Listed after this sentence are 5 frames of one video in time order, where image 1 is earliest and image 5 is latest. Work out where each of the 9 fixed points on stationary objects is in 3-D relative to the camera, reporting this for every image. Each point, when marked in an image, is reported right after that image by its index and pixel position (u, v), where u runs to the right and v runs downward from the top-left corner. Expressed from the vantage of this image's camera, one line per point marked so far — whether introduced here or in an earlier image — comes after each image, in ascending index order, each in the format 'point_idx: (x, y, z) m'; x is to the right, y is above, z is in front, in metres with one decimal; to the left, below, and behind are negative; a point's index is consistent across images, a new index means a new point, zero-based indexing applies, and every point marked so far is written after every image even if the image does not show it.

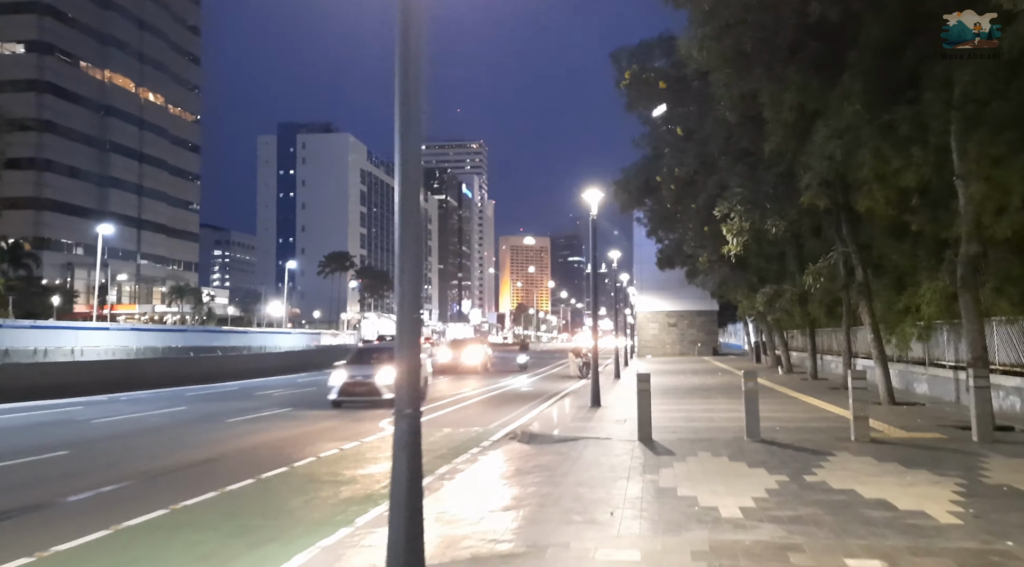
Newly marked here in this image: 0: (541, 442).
0: (+0.5, -2.6, +13.1) m
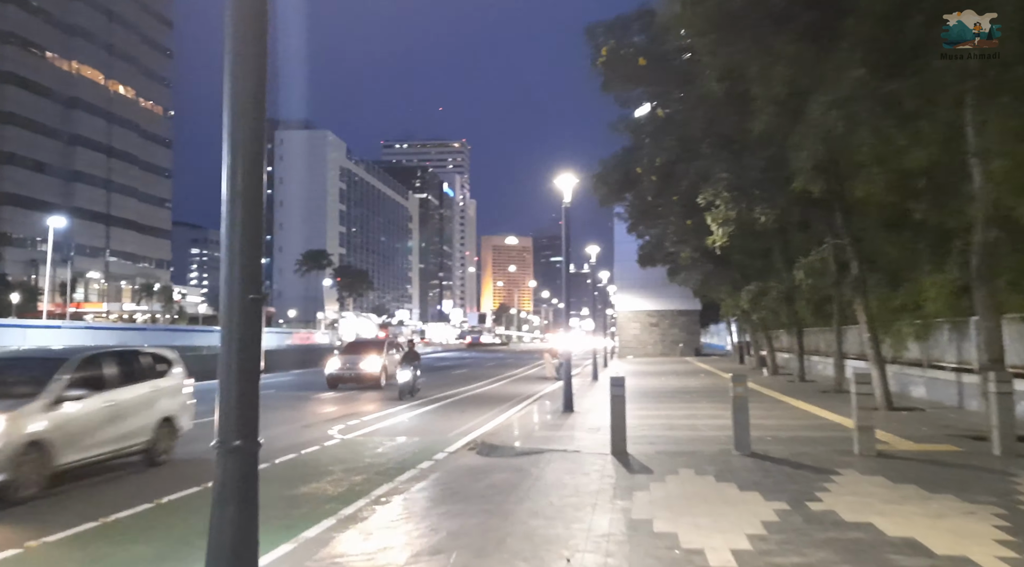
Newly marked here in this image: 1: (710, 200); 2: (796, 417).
0: (-0.2, -2.5, +11.5) m
1: (+4.1, +1.7, +16.7) m
2: (+5.1, -2.4, +14.3) m
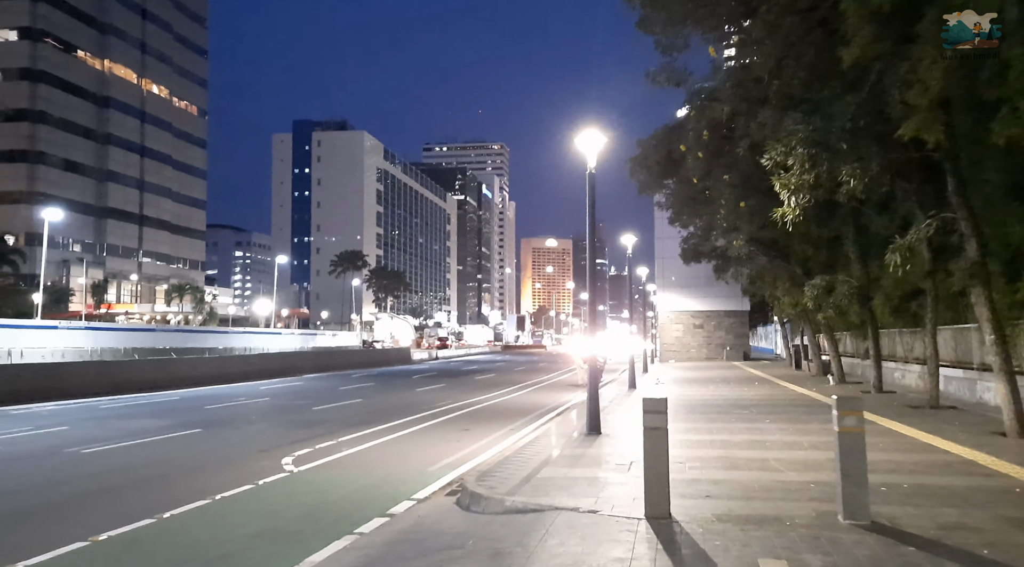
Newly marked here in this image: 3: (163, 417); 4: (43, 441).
0: (-0.3, -2.3, +7.8) m
1: (+4.3, +2.0, +12.8) m
2: (+5.2, -2.2, +10.3) m
3: (-8.6, -3.3, +19.6) m
4: (-8.9, -3.0, +15.1) m
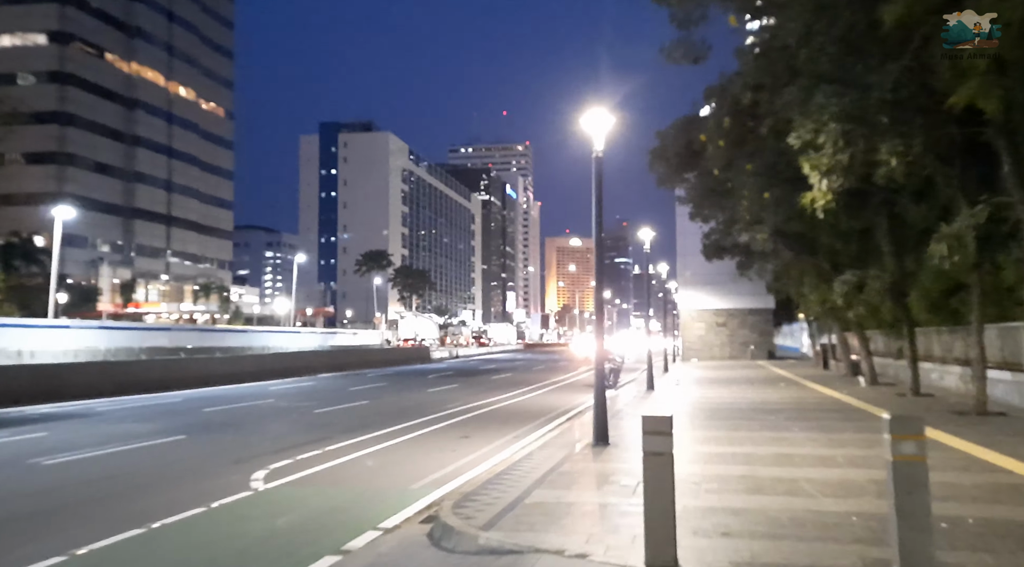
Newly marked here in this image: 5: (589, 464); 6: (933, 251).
0: (-0.5, -2.2, +6.6) m
1: (+4.2, +2.1, +11.4) m
2: (+5.0, -2.1, +8.9) m
3: (-8.4, -3.2, +18.7) m
4: (-8.8, -2.9, +14.1) m
5: (+1.1, -2.4, +10.7) m
6: (+6.7, +0.5, +12.7) m
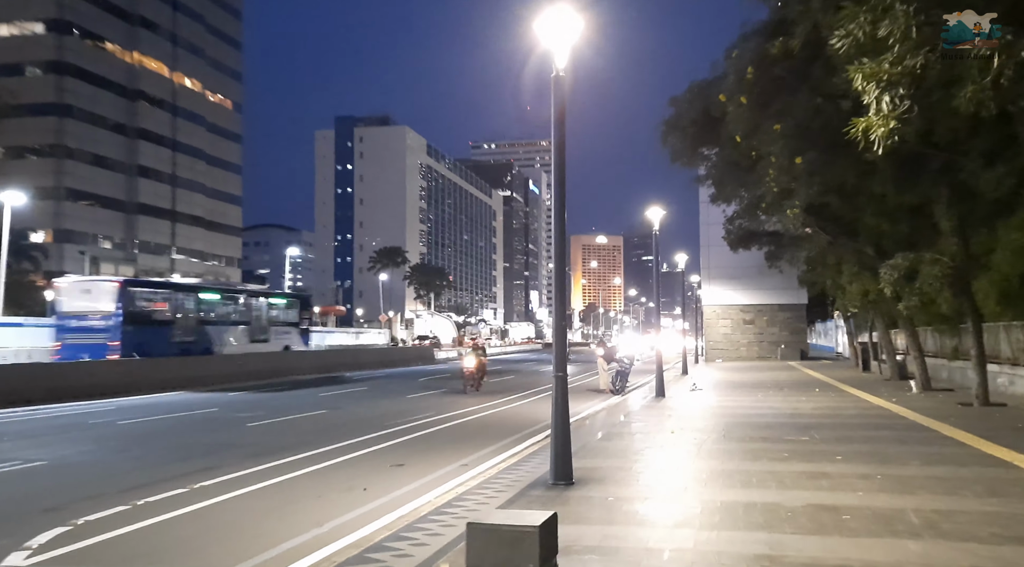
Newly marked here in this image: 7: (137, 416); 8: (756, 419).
0: (-1.5, -1.9, +3.1) m
1: (+3.3, +2.4, +7.7) m
2: (+4.1, -1.8, +5.2) m
3: (-9.0, -3.0, +15.4) m
4: (-9.6, -2.7, +10.9) m
5: (+0.3, -2.1, +7.1) m
6: (+5.9, +0.8, +8.9) m
7: (-9.2, -3.3, +19.8) m
8: (+5.1, -2.8, +16.5) m
